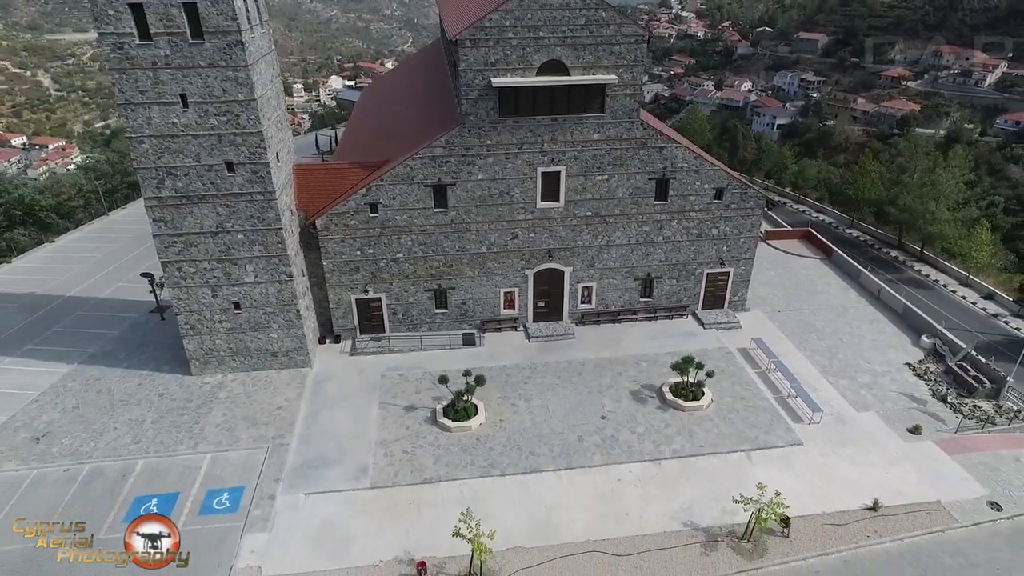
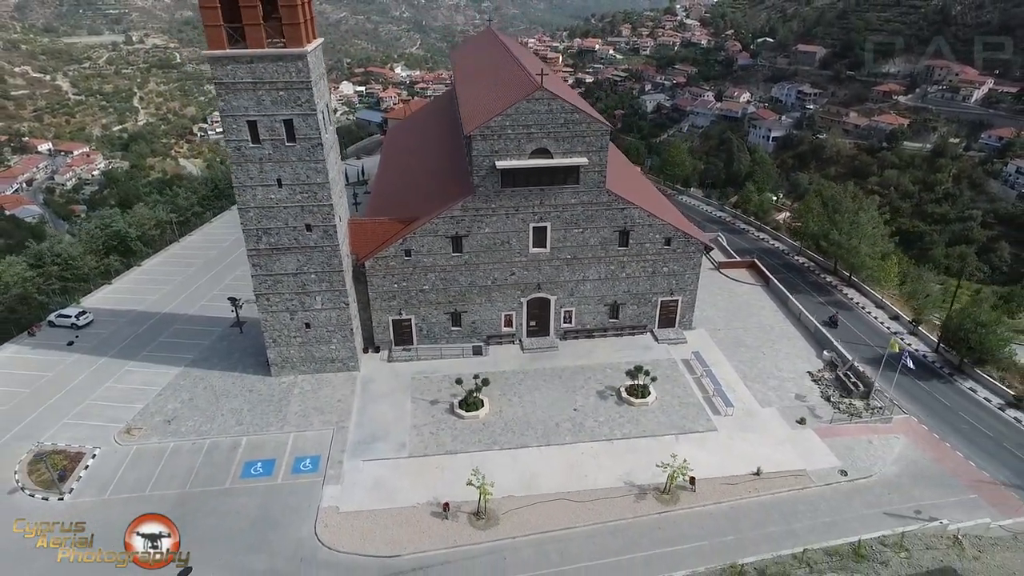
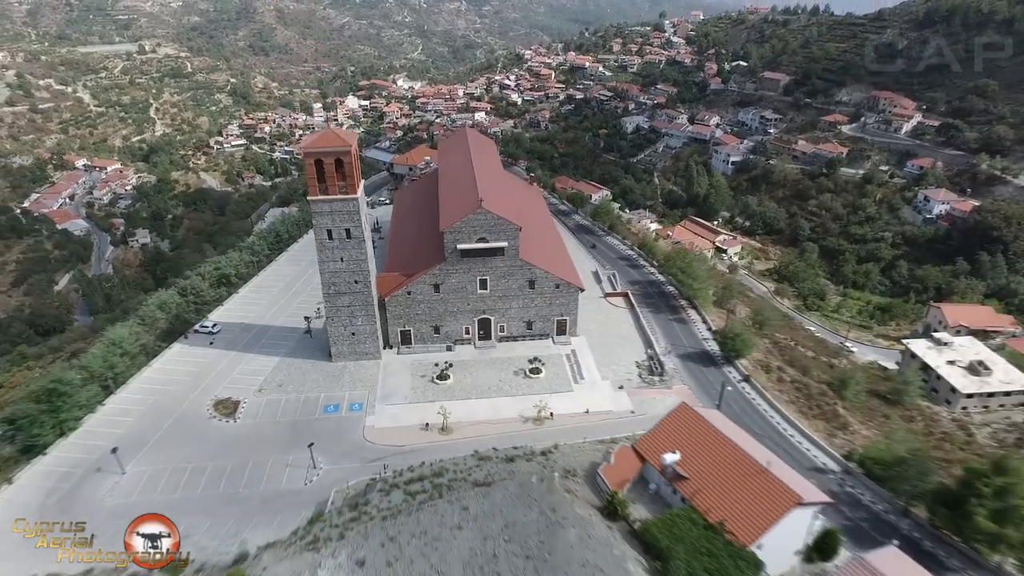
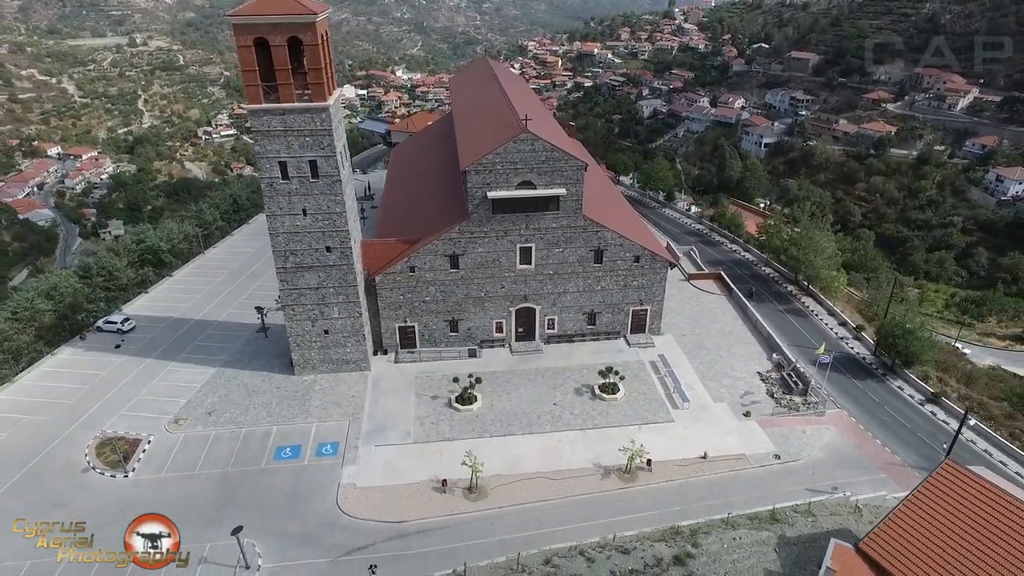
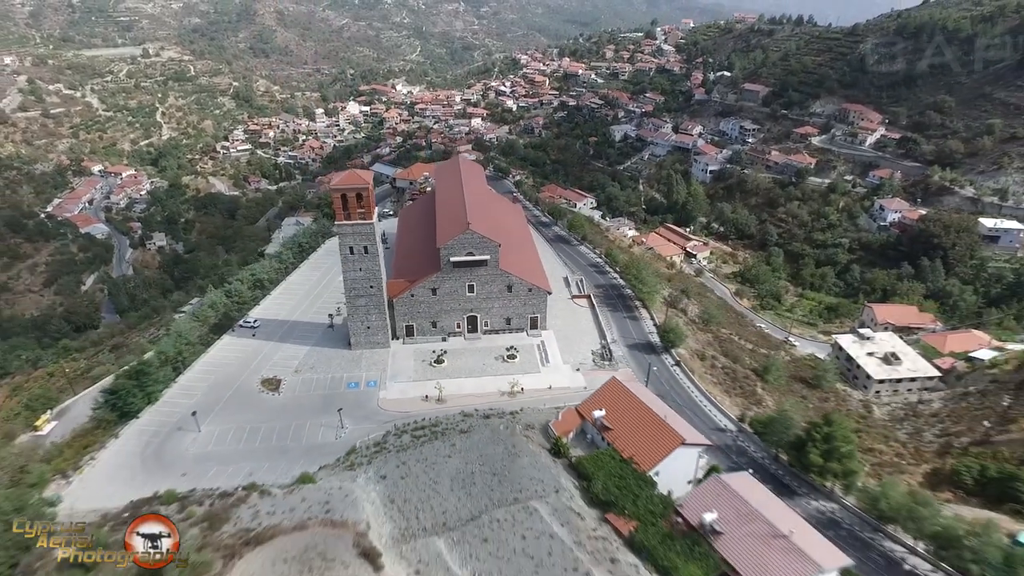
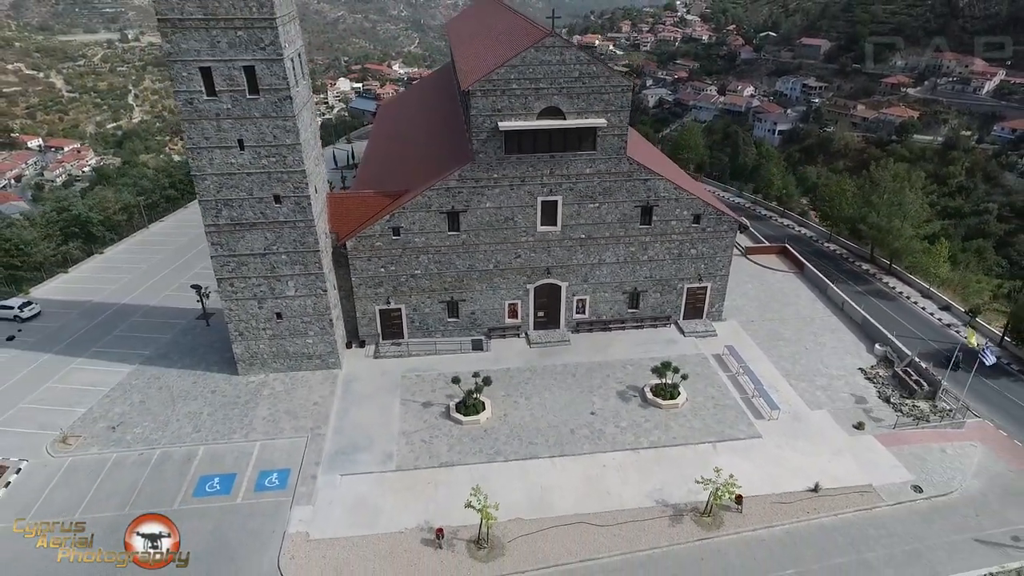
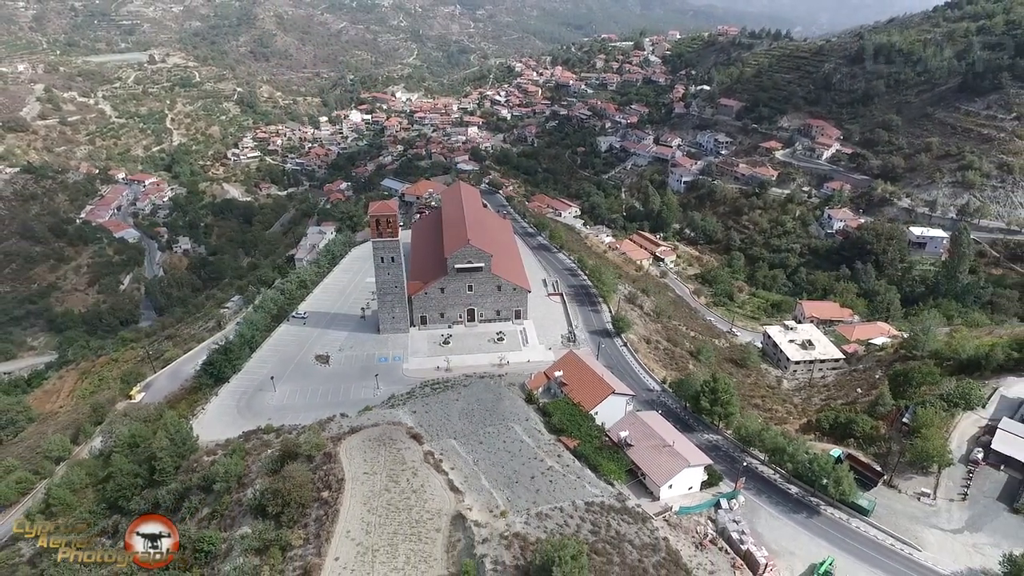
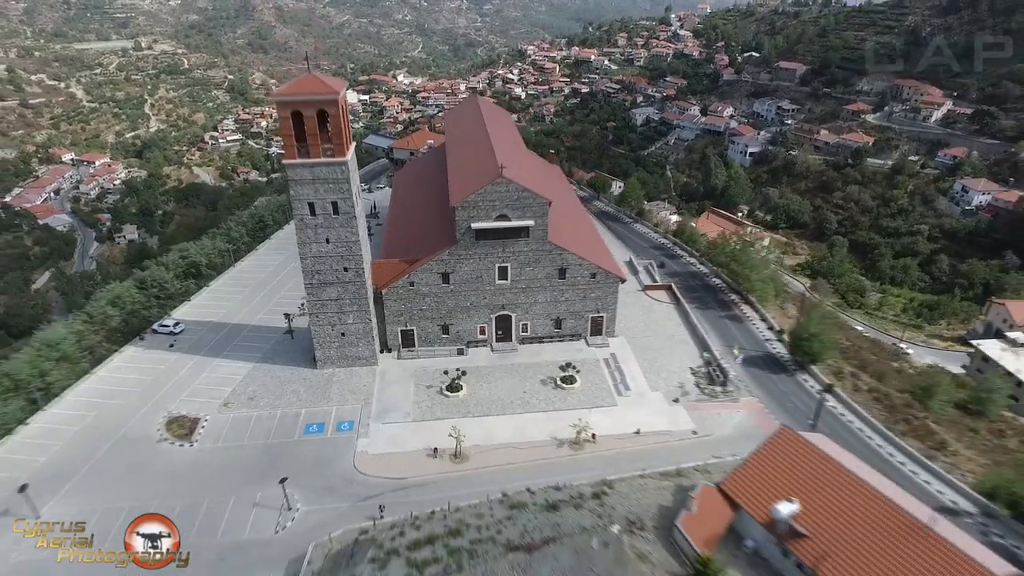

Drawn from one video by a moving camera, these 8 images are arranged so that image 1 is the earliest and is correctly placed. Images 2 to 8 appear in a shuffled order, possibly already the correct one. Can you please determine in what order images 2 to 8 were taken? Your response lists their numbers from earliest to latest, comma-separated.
6, 2, 4, 8, 3, 5, 7
